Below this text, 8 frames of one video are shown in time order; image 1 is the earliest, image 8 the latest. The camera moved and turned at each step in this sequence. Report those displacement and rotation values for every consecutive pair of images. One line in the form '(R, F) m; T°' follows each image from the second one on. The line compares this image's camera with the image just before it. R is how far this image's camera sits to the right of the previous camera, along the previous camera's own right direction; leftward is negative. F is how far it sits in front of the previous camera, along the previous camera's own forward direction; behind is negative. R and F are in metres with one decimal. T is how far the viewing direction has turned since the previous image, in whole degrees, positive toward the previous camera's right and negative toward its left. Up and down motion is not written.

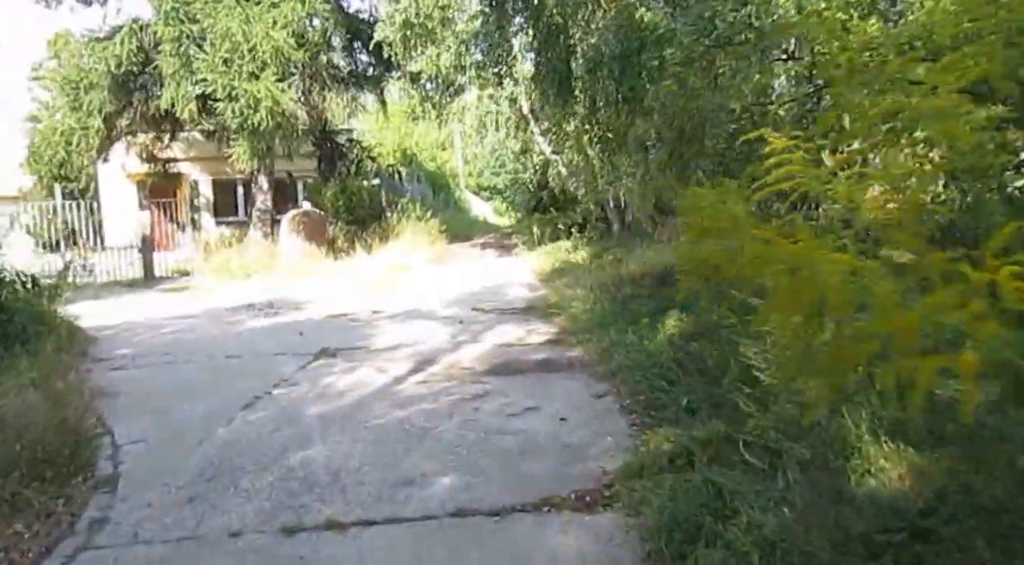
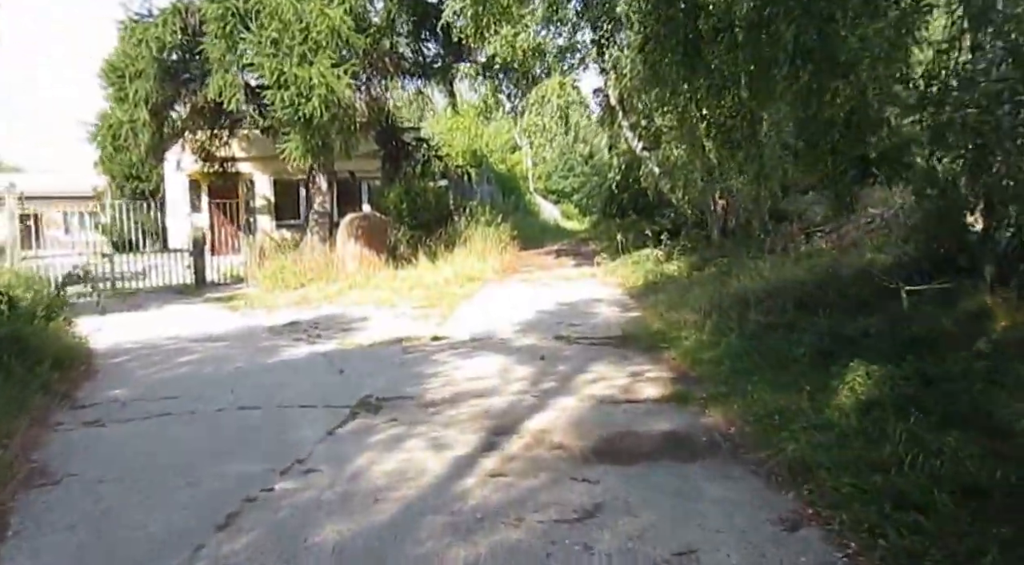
(-0.3, +2.2) m; -4°
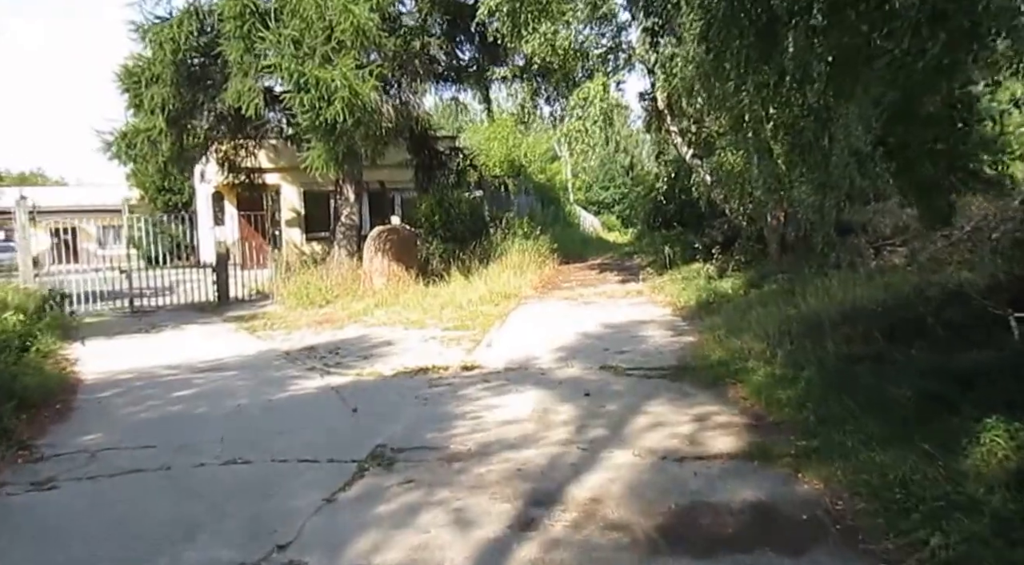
(0.0, +1.1) m; -3°
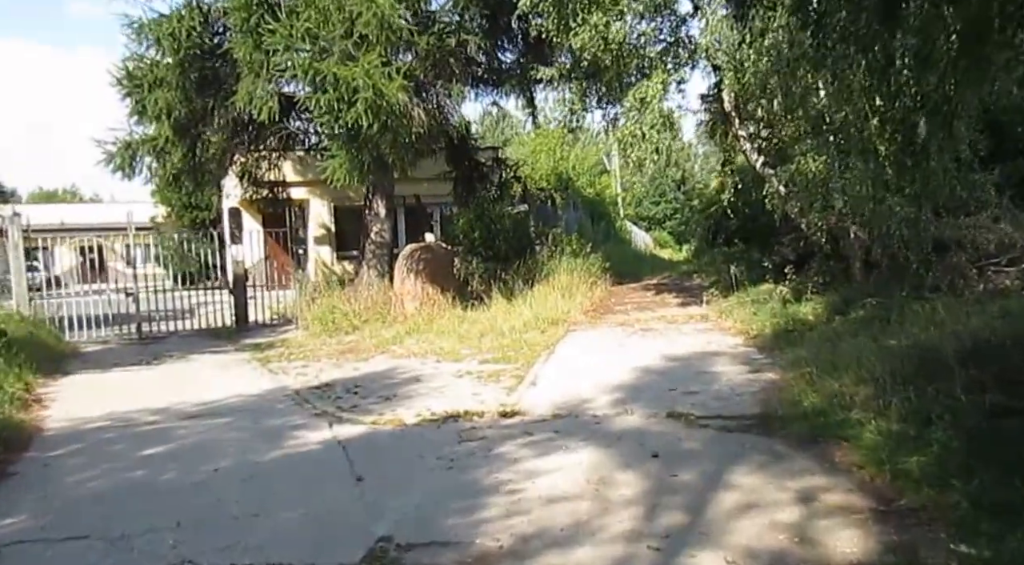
(0.0, +1.4) m; -3°
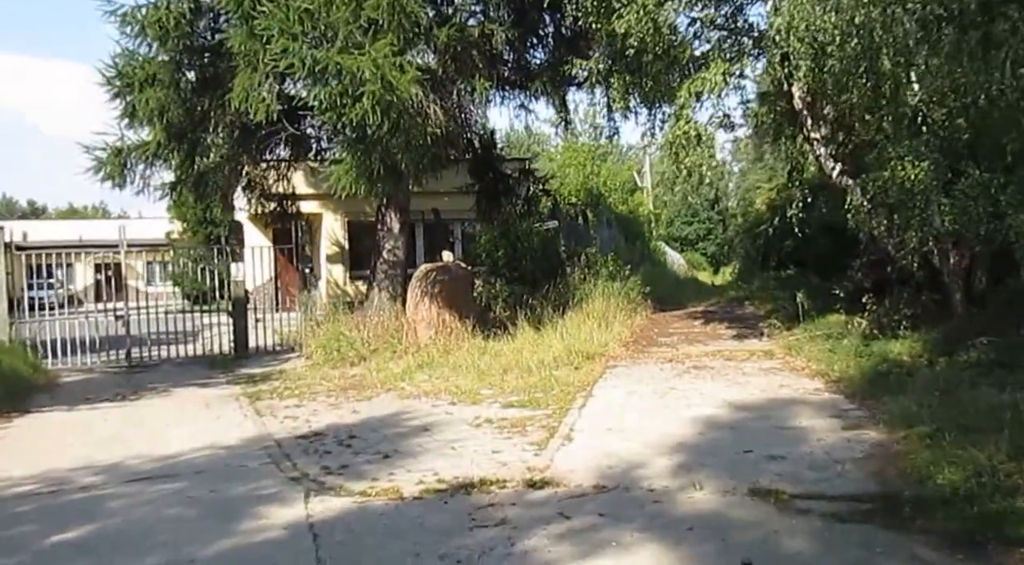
(0.0, +1.6) m; -2°
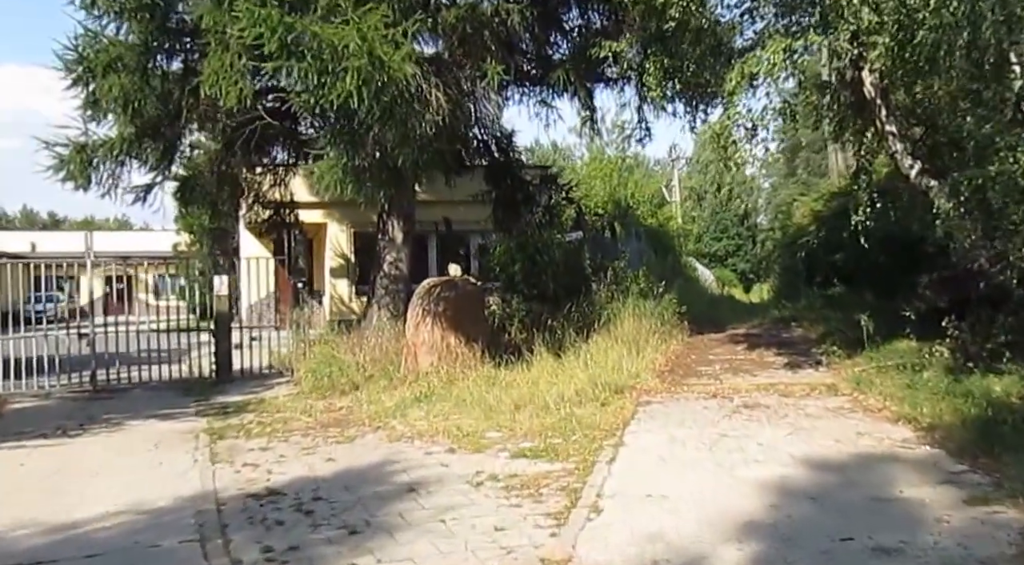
(+0.1, +1.6) m; -1°
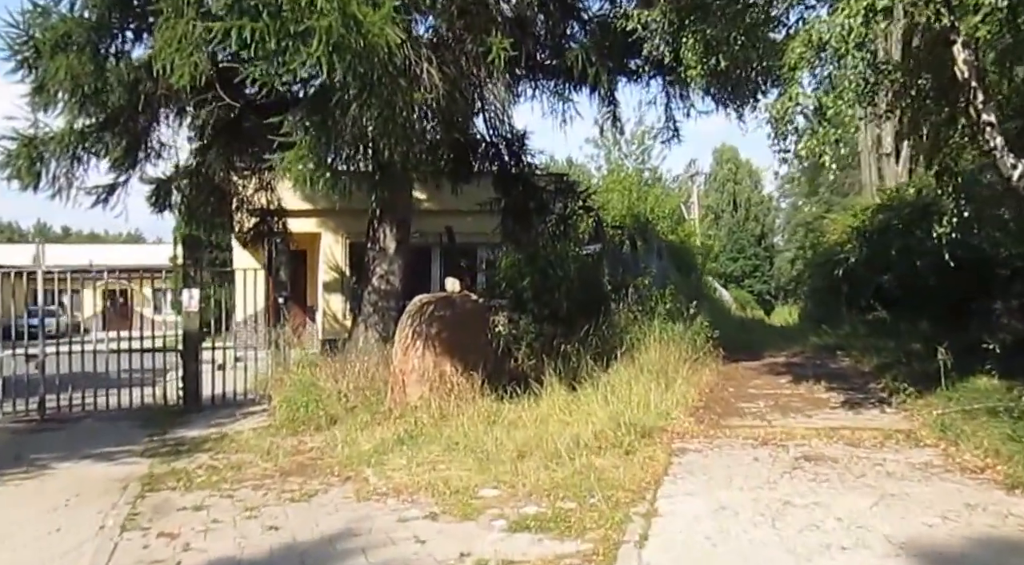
(+0.1, +1.6) m; -1°
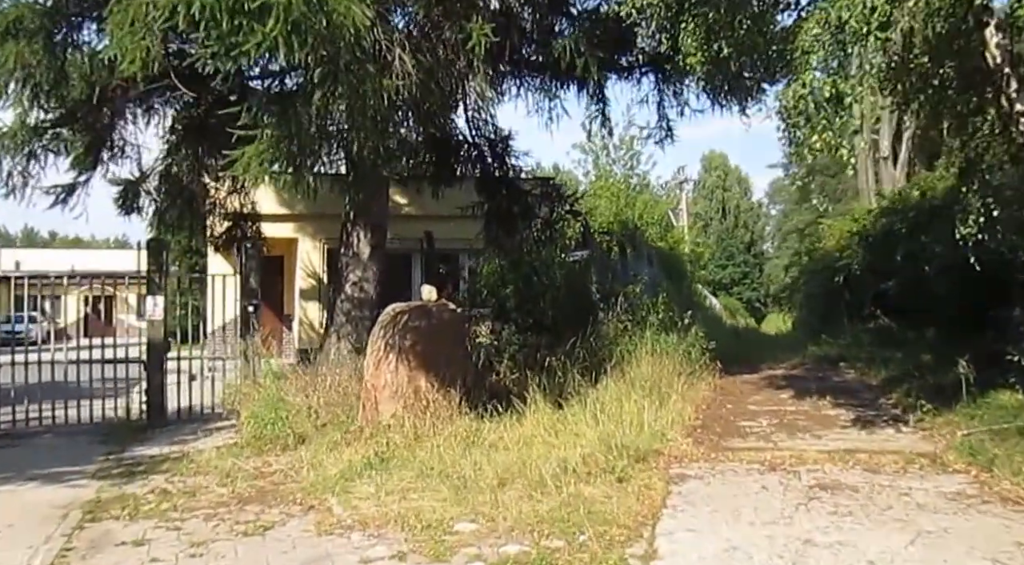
(0.0, +0.7) m; +1°
